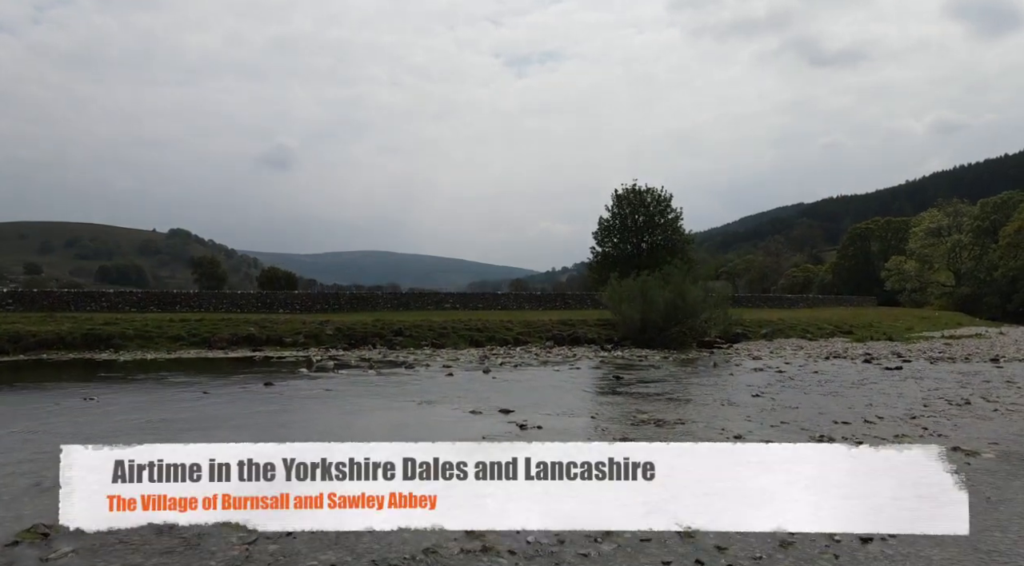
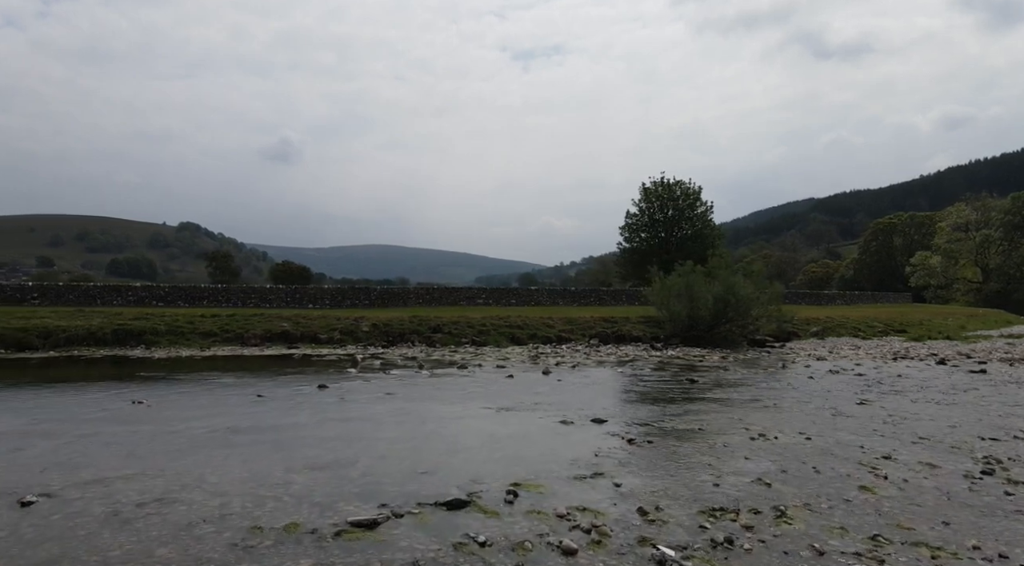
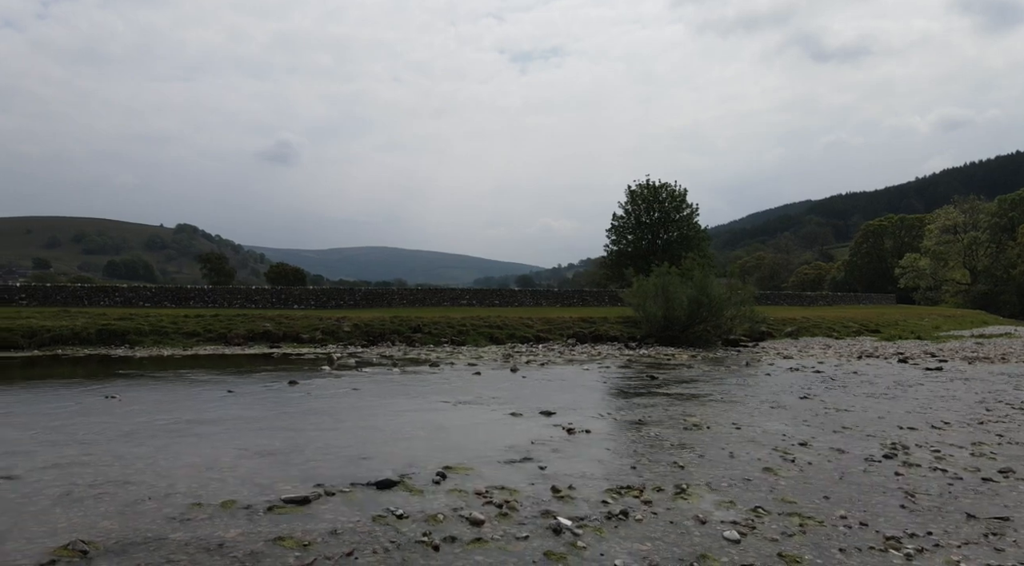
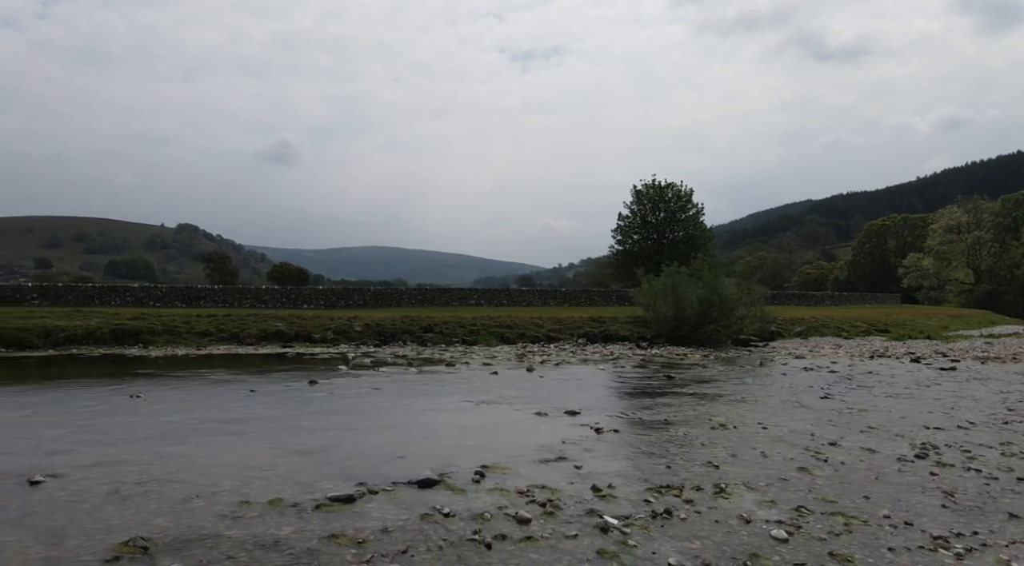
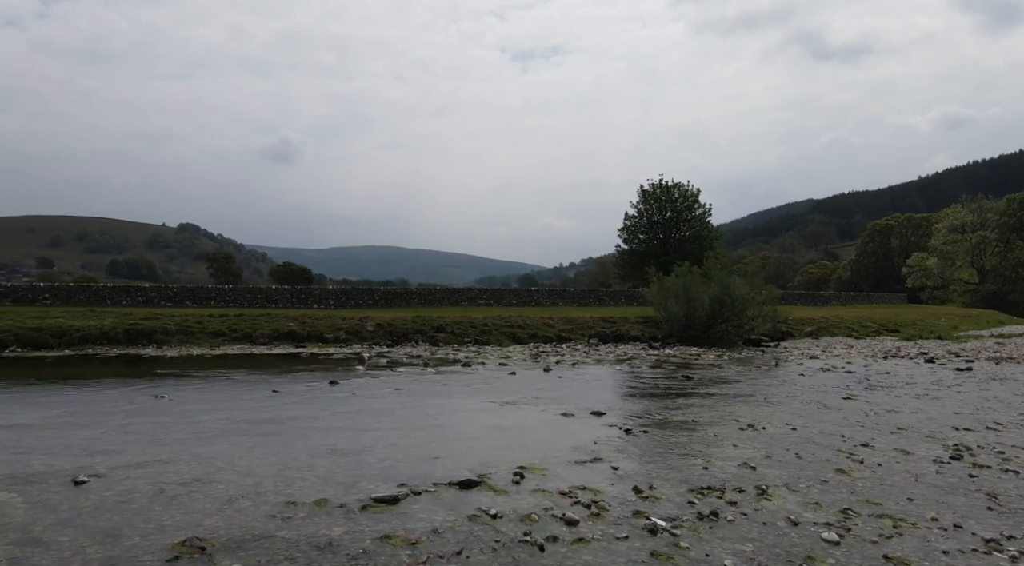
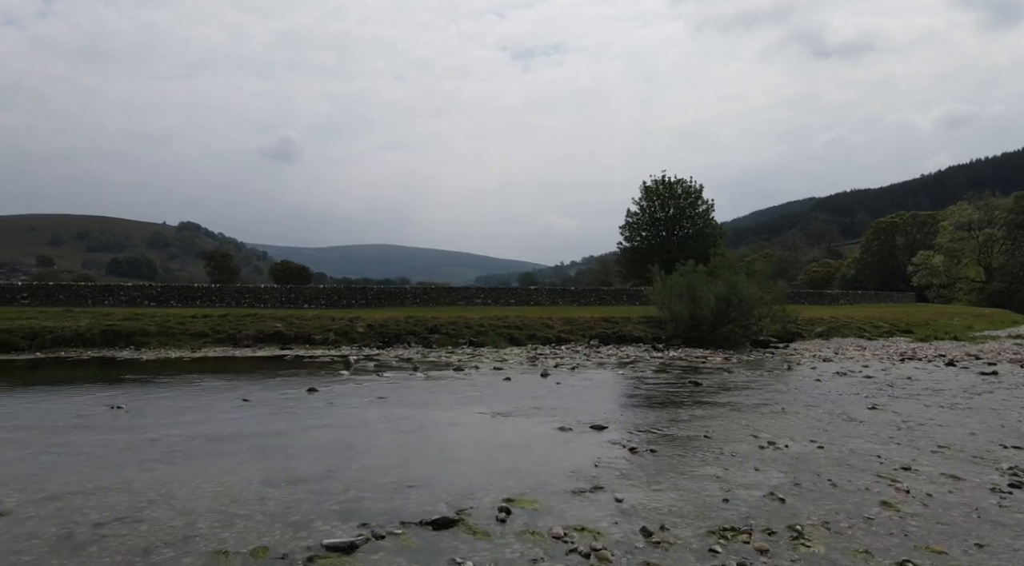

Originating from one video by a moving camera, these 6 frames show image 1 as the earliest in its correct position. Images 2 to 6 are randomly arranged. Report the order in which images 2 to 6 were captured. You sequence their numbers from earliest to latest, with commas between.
3, 4, 5, 2, 6
